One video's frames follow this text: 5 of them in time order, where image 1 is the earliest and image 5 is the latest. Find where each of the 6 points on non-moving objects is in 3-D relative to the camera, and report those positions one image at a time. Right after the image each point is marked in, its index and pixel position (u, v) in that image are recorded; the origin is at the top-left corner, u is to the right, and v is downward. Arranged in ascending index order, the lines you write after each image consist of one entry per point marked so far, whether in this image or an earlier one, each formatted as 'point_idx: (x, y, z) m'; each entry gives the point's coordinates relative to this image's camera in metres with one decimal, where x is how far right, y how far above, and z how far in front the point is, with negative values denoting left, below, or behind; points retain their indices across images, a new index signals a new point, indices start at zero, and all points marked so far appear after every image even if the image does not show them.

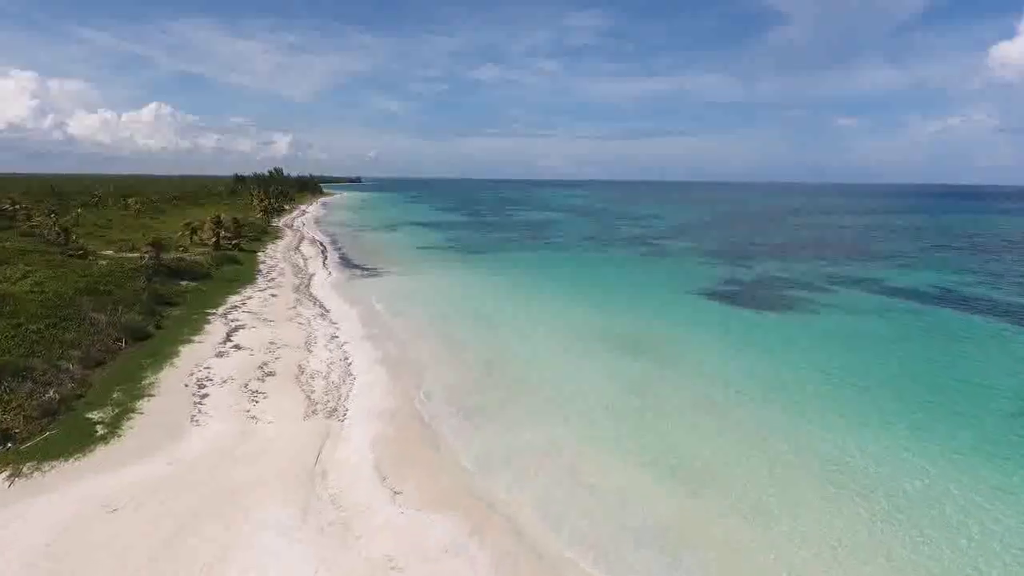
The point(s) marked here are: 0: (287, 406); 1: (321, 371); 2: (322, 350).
0: (-5.6, -3.0, +14.4) m
1: (-5.7, -2.5, +17.1) m
2: (-6.3, -2.1, +19.1) m
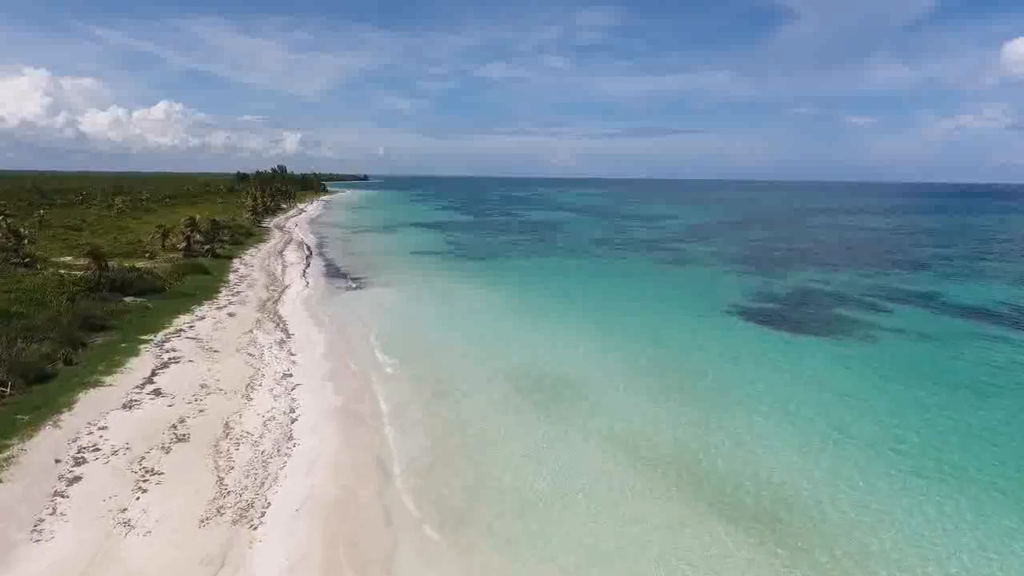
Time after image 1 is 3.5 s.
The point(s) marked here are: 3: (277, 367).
0: (-5.8, -3.8, +10.2) m
1: (-5.8, -3.3, +13.0) m
2: (-6.4, -2.9, +14.9) m
3: (-7.1, -2.4, +17.4) m
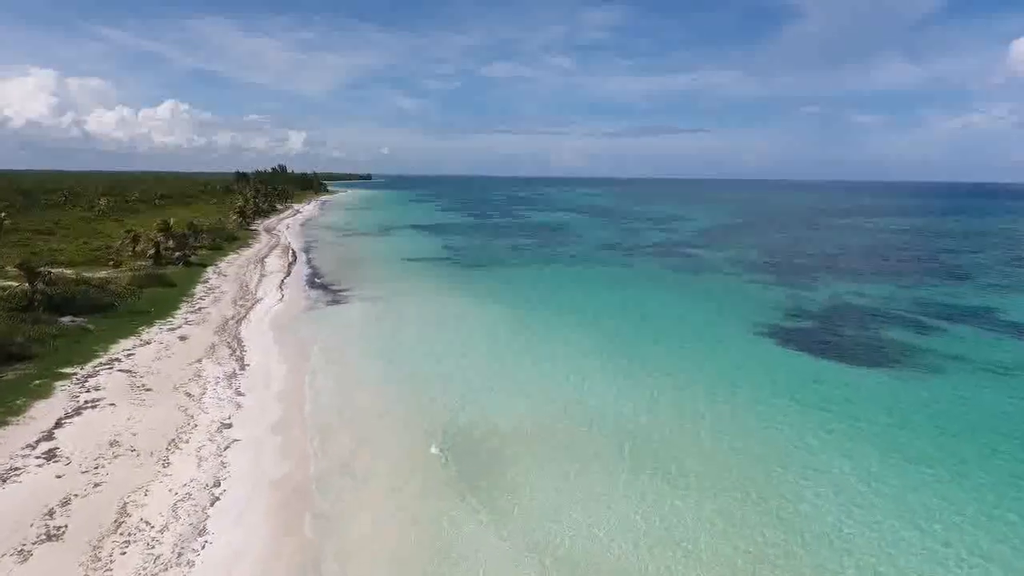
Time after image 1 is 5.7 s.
0: (-6.0, -4.5, +7.0) m
1: (-6.0, -4.0, +9.7) m
2: (-6.6, -3.5, +11.7) m
3: (-7.2, -3.1, +14.1) m
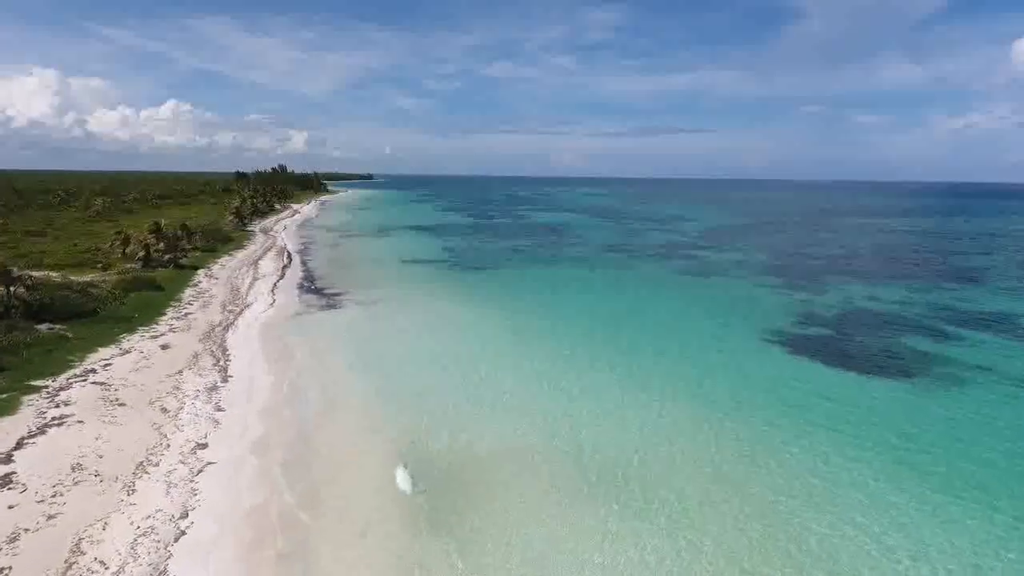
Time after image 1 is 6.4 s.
0: (-6.1, -4.7, +6.0) m
1: (-6.1, -4.2, +8.7) m
2: (-6.7, -3.7, +10.7) m
3: (-7.3, -3.3, +13.1) m
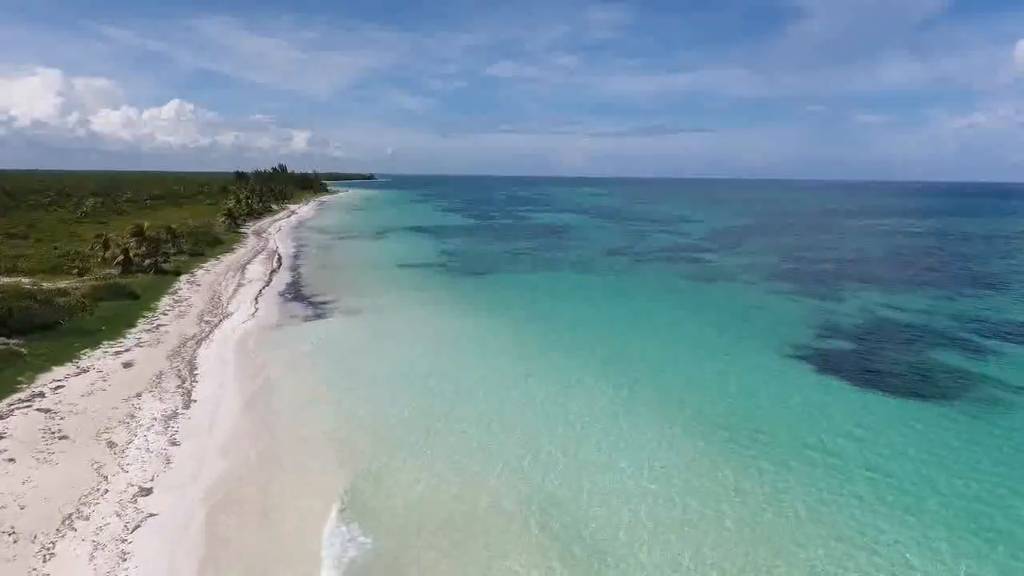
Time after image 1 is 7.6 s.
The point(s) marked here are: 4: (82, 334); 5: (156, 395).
0: (-6.2, -5.1, +4.2) m
1: (-6.2, -4.5, +7.0) m
2: (-6.8, -4.1, +8.9) m
3: (-7.4, -3.6, +11.4) m
4: (-14.9, -1.6, +20.0) m
5: (-9.5, -2.8, +15.4) m
